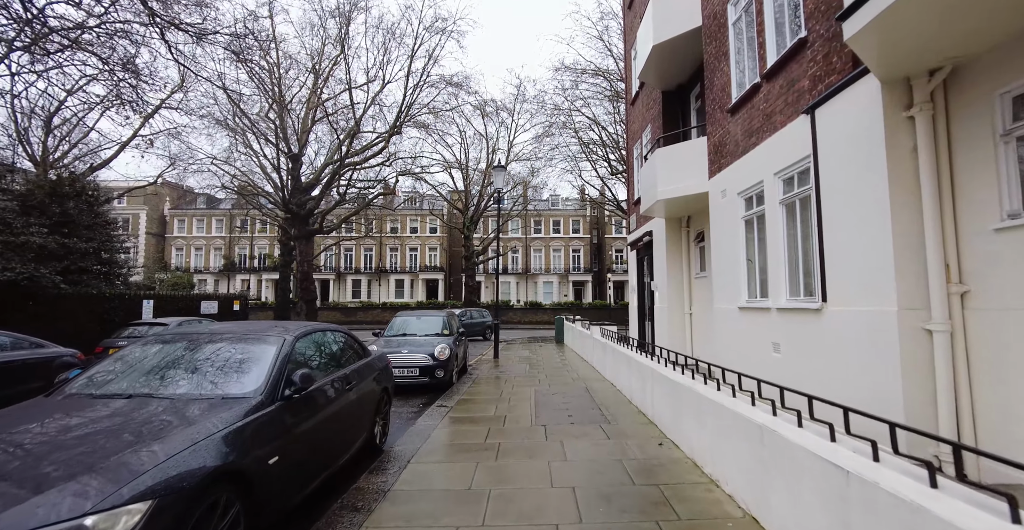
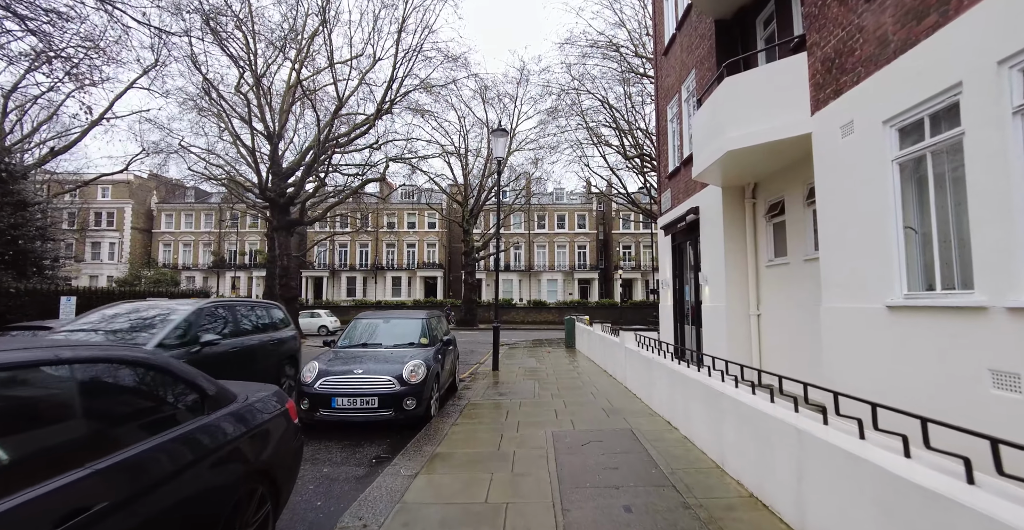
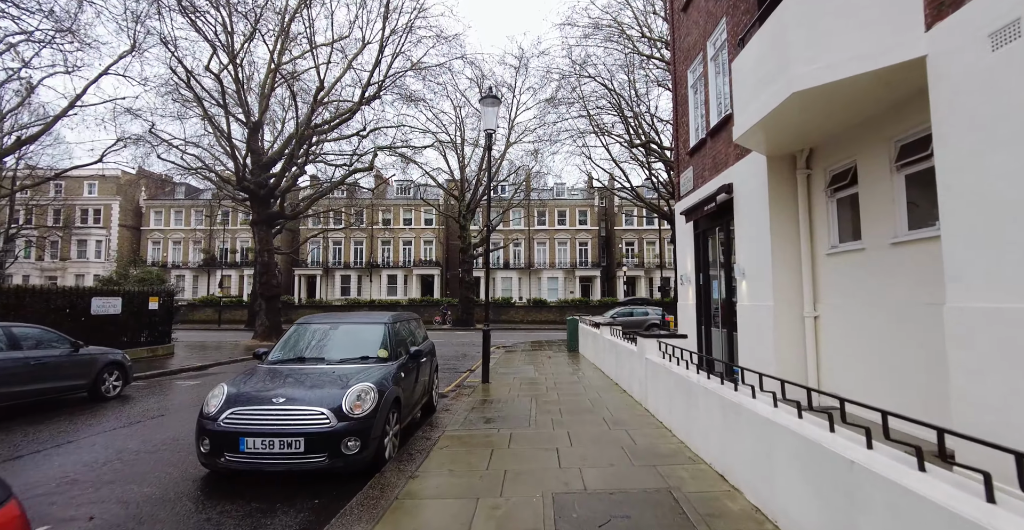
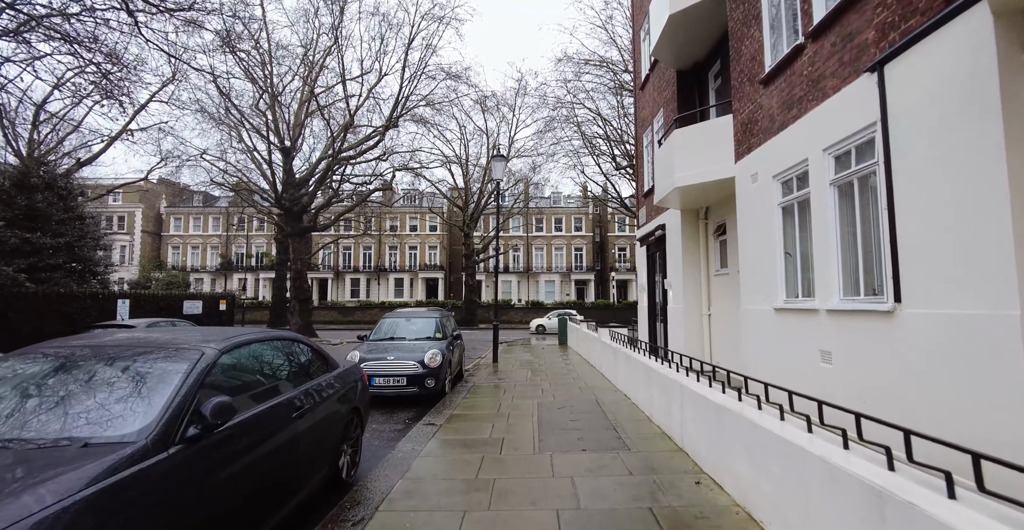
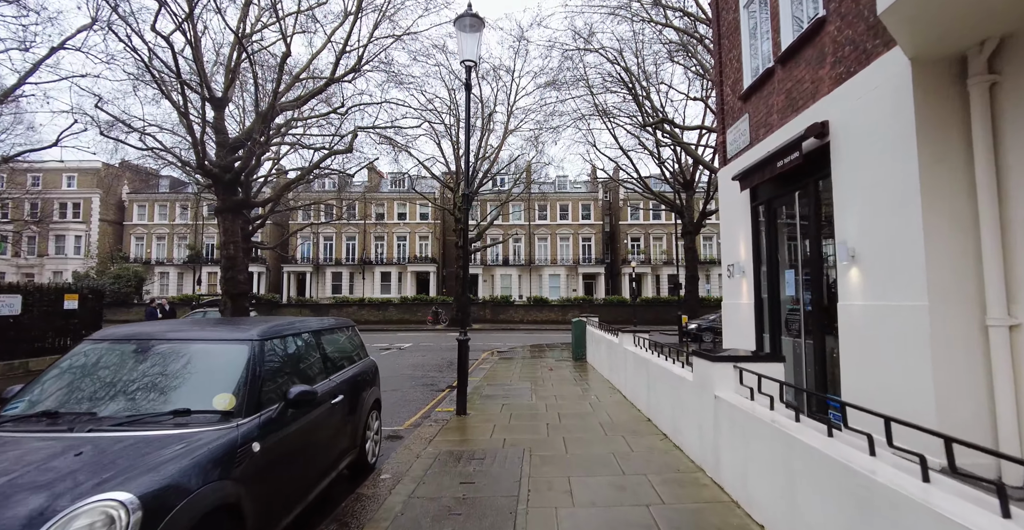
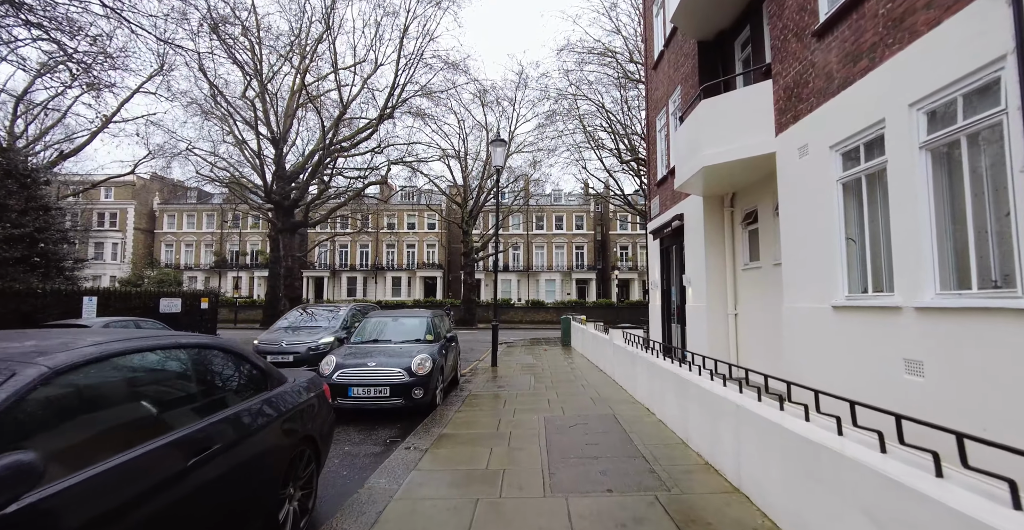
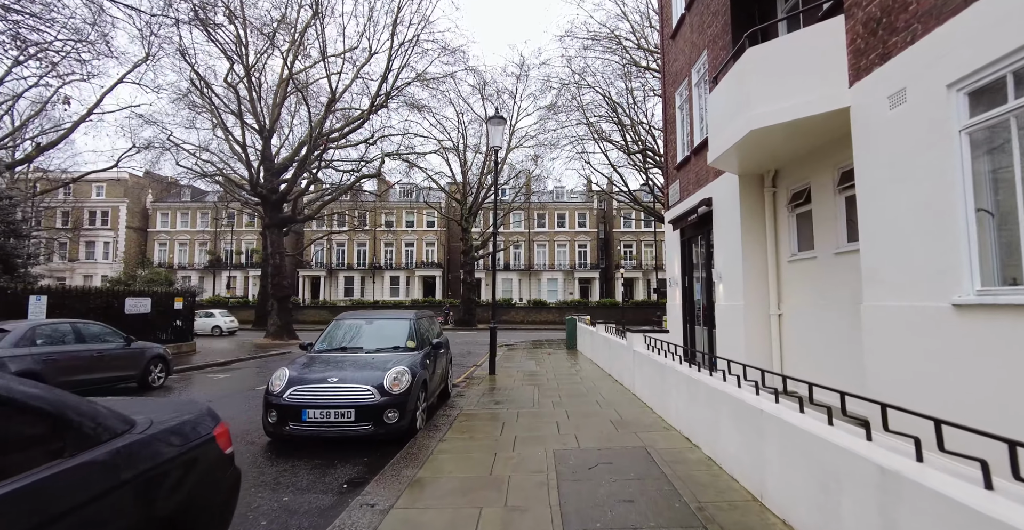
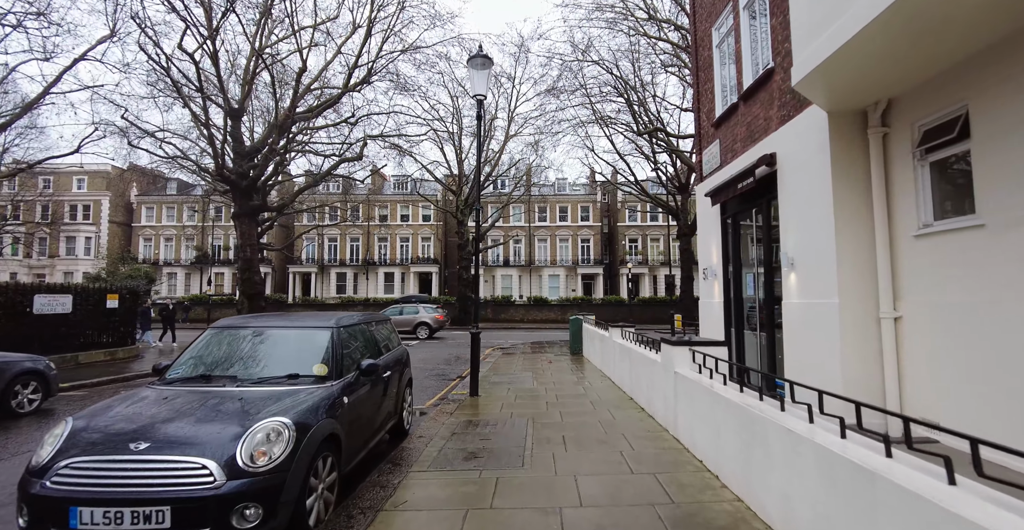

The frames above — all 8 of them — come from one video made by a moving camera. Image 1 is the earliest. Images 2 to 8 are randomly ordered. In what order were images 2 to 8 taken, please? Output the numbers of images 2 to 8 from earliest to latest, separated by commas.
4, 6, 2, 7, 3, 8, 5
